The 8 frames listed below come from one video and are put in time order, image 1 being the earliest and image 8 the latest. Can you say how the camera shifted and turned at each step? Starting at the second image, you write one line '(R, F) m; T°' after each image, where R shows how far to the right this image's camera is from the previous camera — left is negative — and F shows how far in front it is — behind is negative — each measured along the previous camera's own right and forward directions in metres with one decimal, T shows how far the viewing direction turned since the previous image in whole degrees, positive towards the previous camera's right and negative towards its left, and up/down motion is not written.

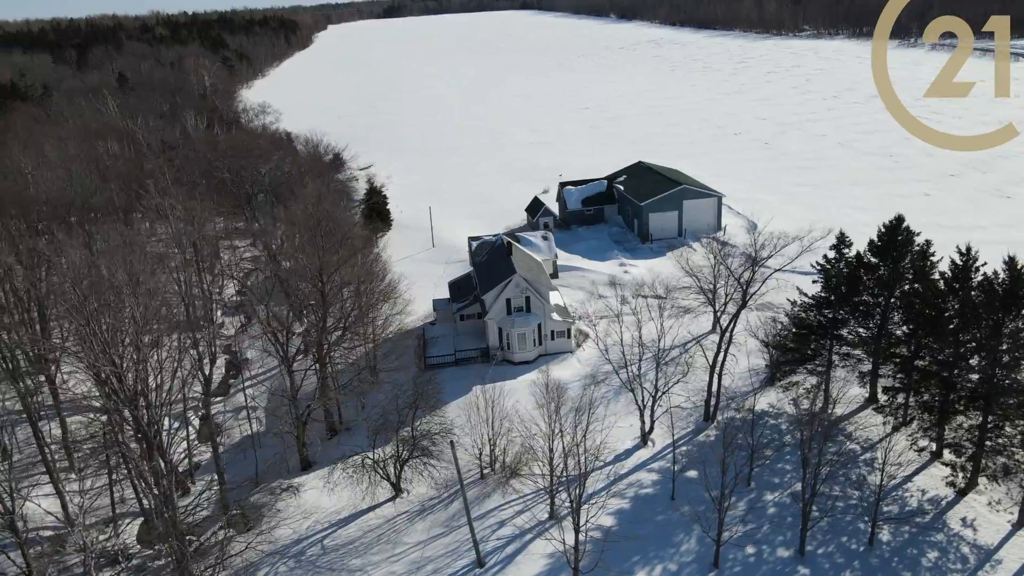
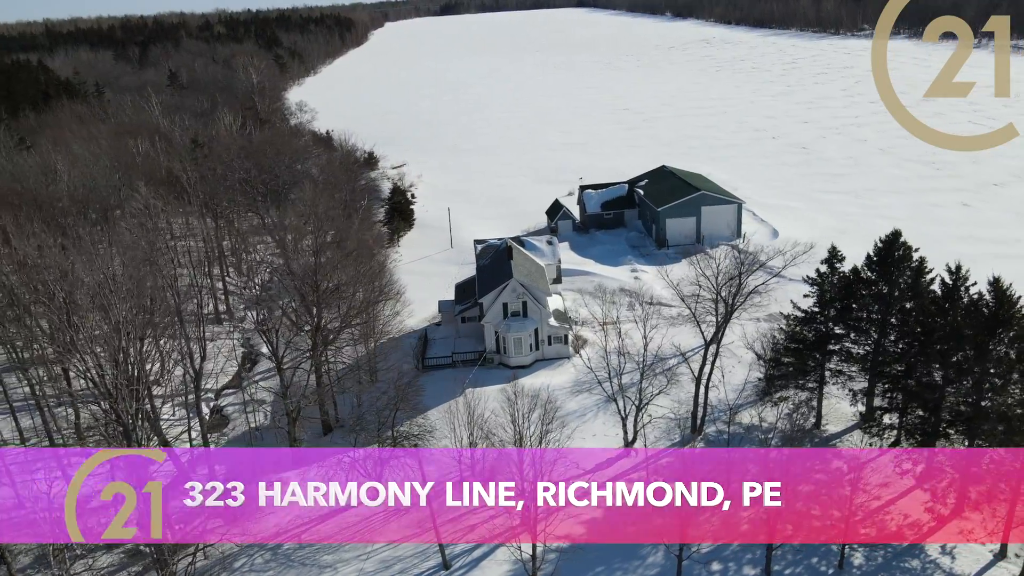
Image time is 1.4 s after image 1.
(+2.1, -0.1) m; -4°
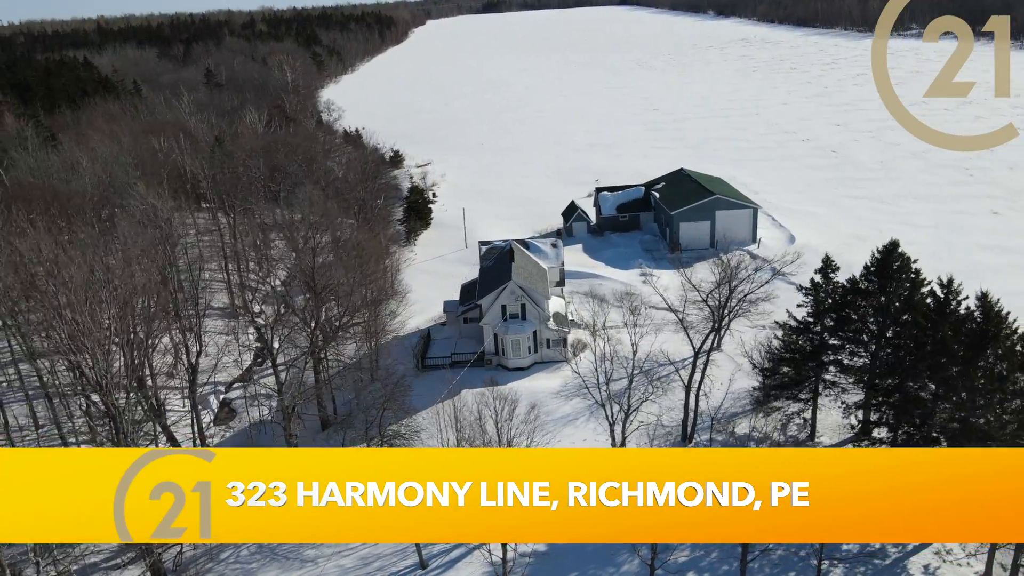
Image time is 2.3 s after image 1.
(+1.5, -0.1) m; -3°
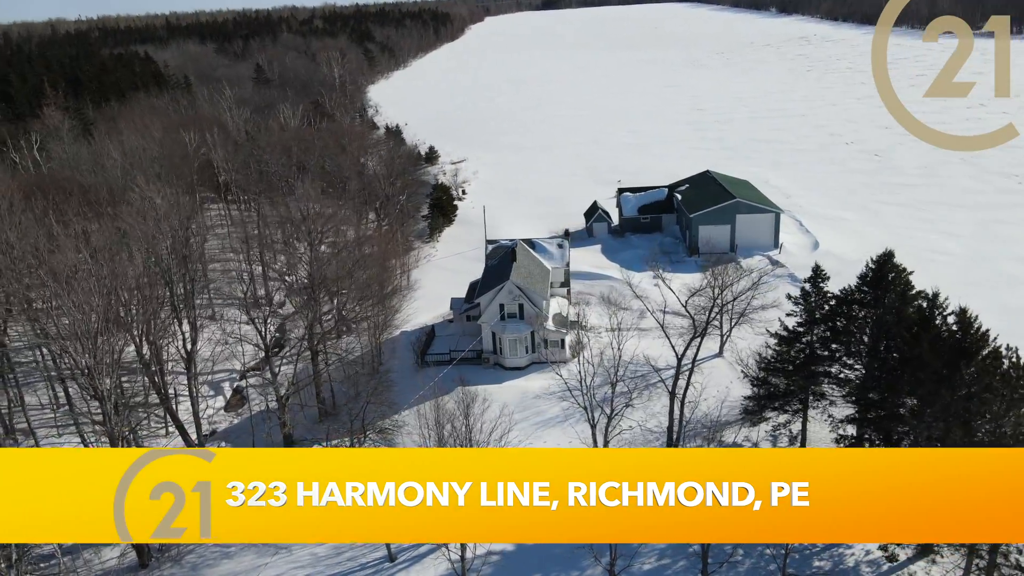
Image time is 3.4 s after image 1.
(+2.2, 0.0) m; -4°
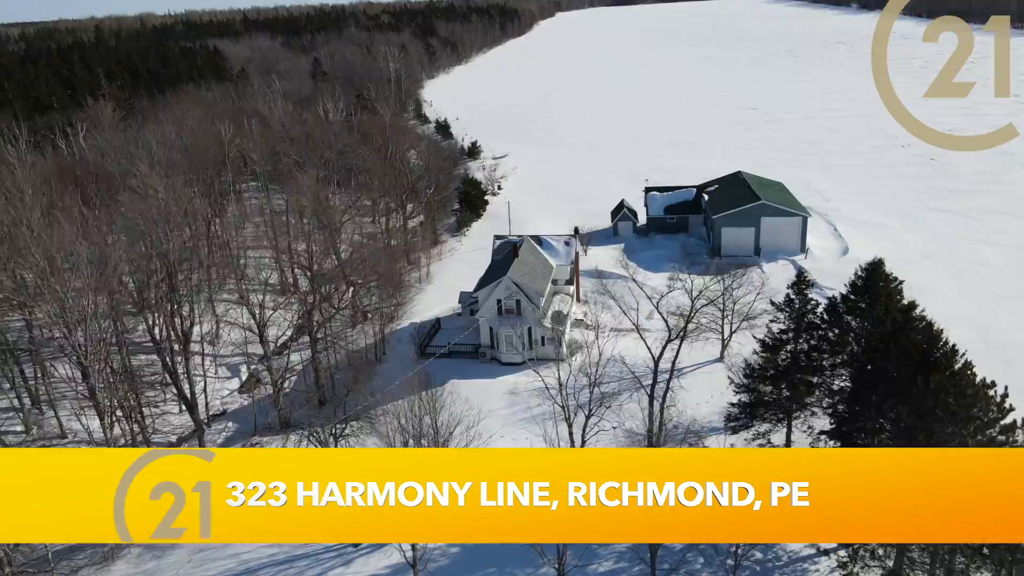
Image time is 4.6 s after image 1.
(+2.7, +0.1) m; -5°
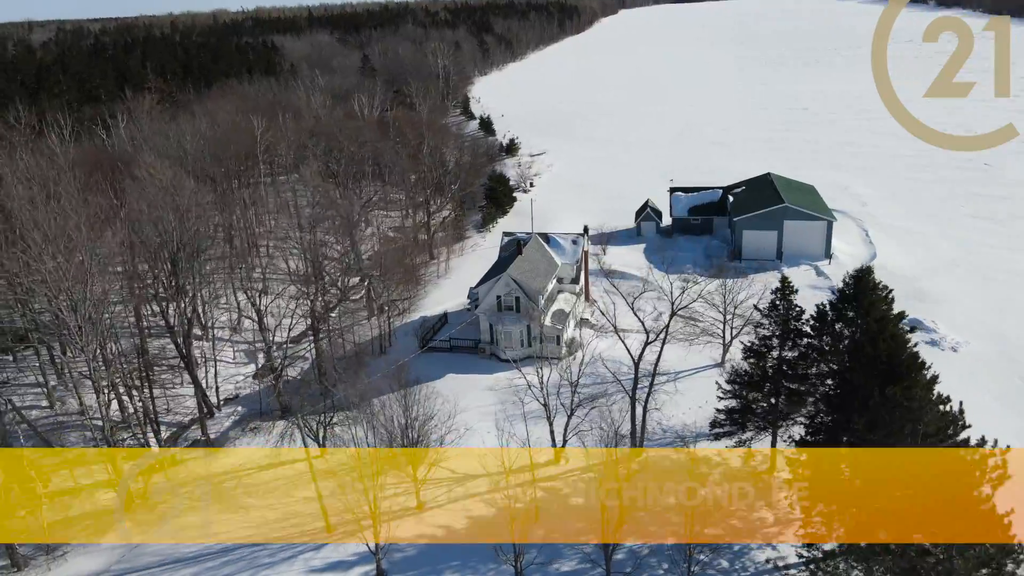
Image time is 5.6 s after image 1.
(+2.3, 0.0) m; -4°
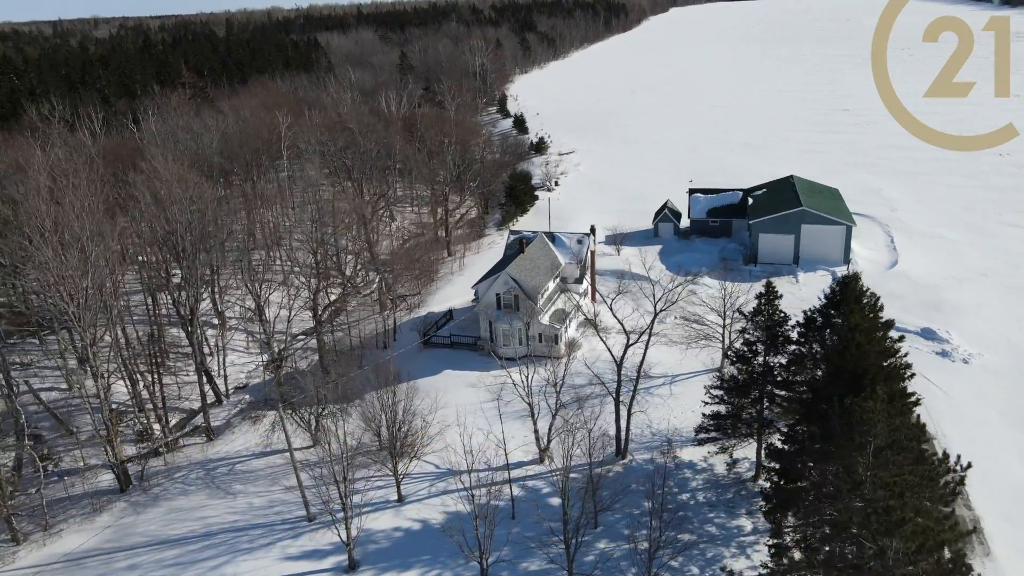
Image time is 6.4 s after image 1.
(+1.8, 0.0) m; -3°
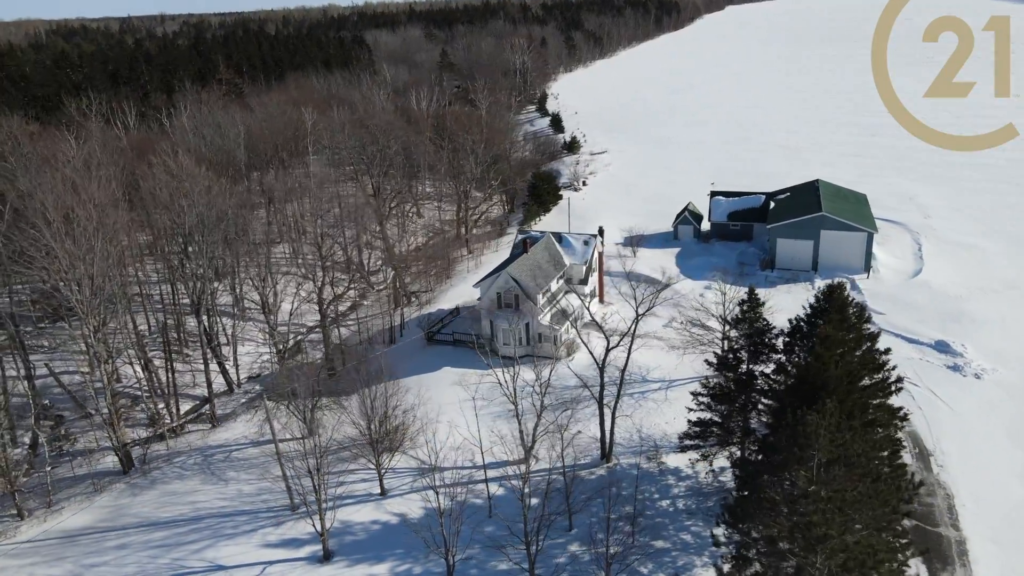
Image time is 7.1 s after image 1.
(+1.9, 0.0) m; -4°
